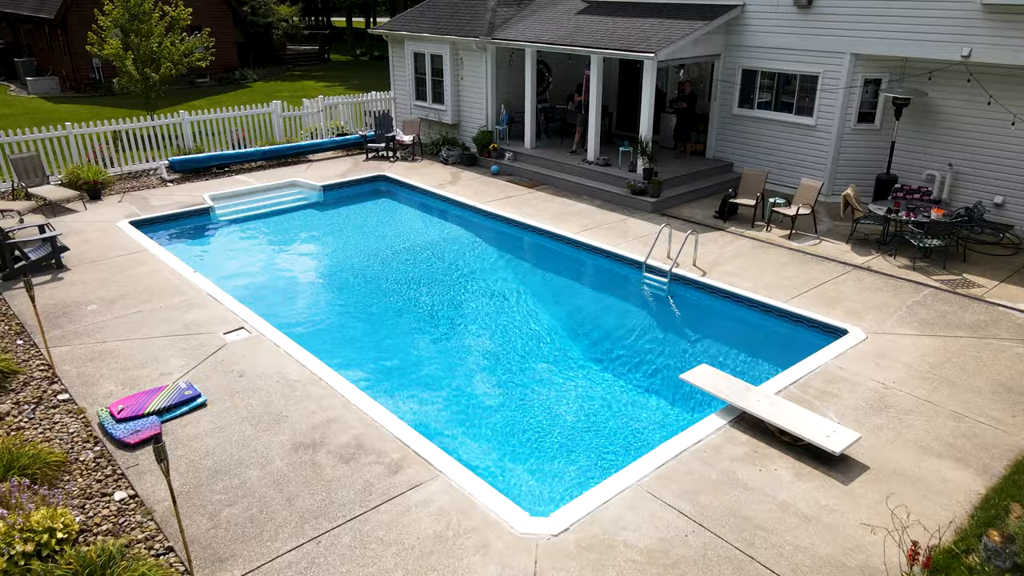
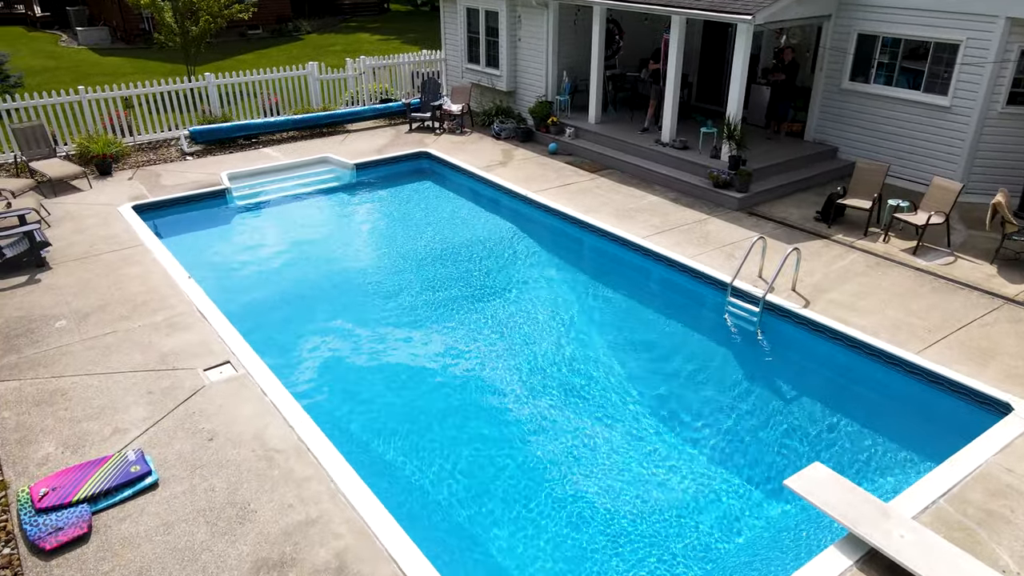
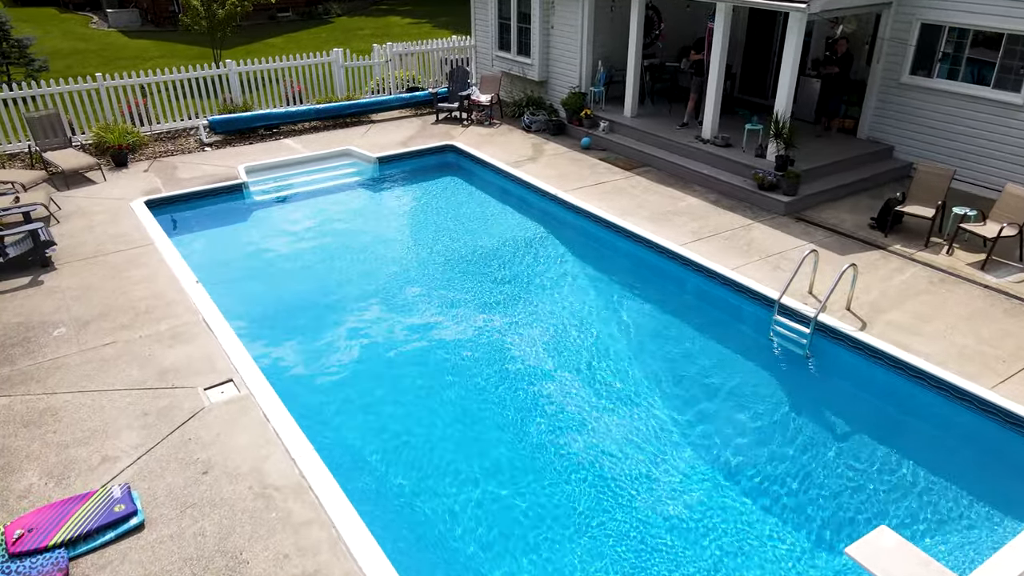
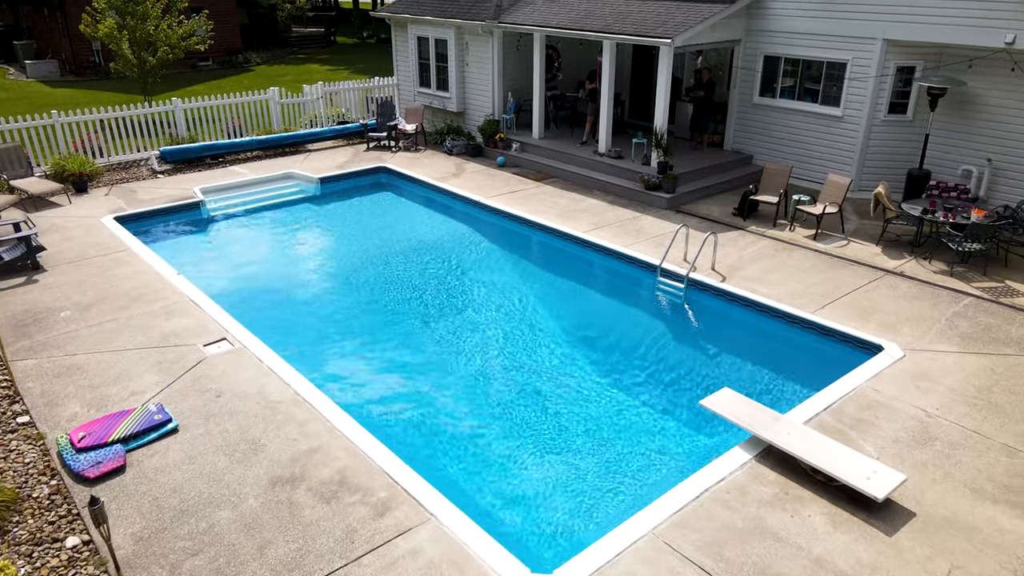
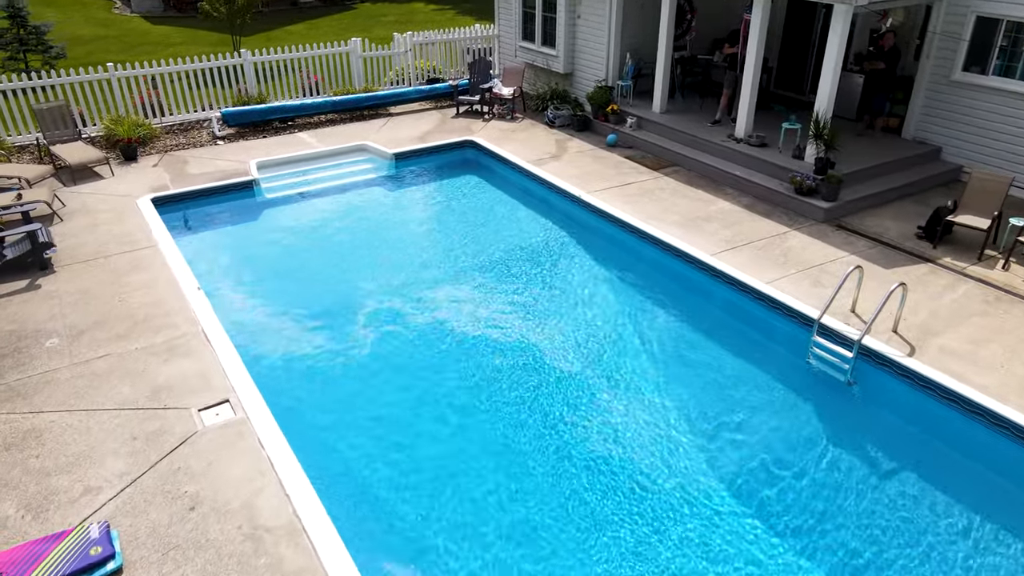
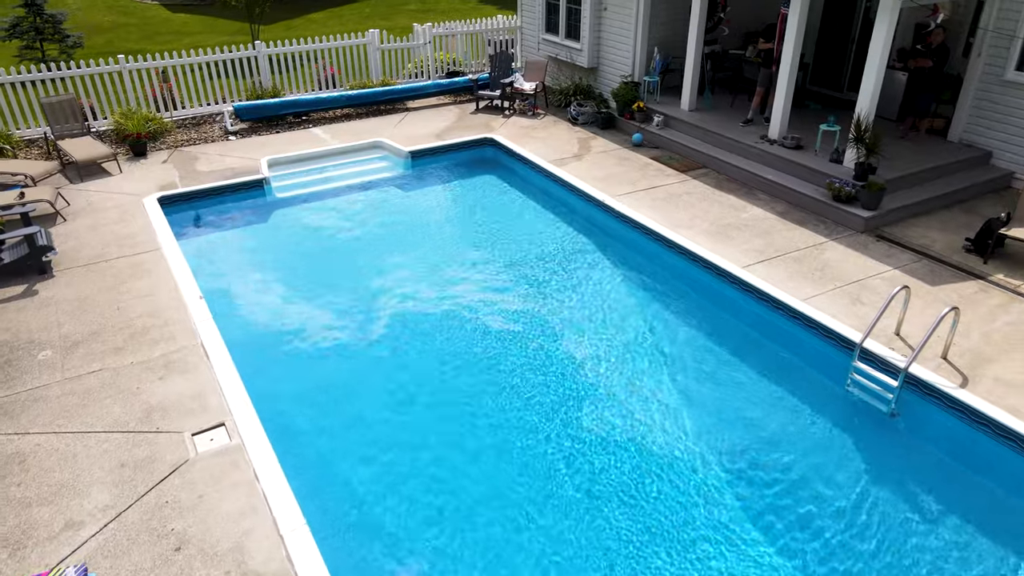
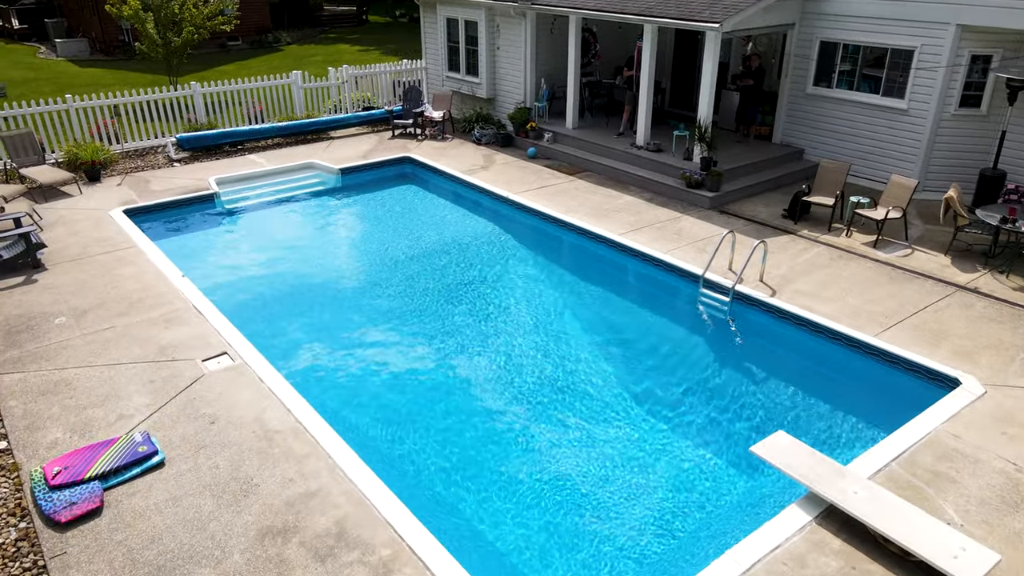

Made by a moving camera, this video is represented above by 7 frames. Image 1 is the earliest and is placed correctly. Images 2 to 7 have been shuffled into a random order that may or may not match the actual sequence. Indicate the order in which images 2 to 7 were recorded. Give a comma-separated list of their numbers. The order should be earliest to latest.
4, 7, 2, 3, 5, 6
